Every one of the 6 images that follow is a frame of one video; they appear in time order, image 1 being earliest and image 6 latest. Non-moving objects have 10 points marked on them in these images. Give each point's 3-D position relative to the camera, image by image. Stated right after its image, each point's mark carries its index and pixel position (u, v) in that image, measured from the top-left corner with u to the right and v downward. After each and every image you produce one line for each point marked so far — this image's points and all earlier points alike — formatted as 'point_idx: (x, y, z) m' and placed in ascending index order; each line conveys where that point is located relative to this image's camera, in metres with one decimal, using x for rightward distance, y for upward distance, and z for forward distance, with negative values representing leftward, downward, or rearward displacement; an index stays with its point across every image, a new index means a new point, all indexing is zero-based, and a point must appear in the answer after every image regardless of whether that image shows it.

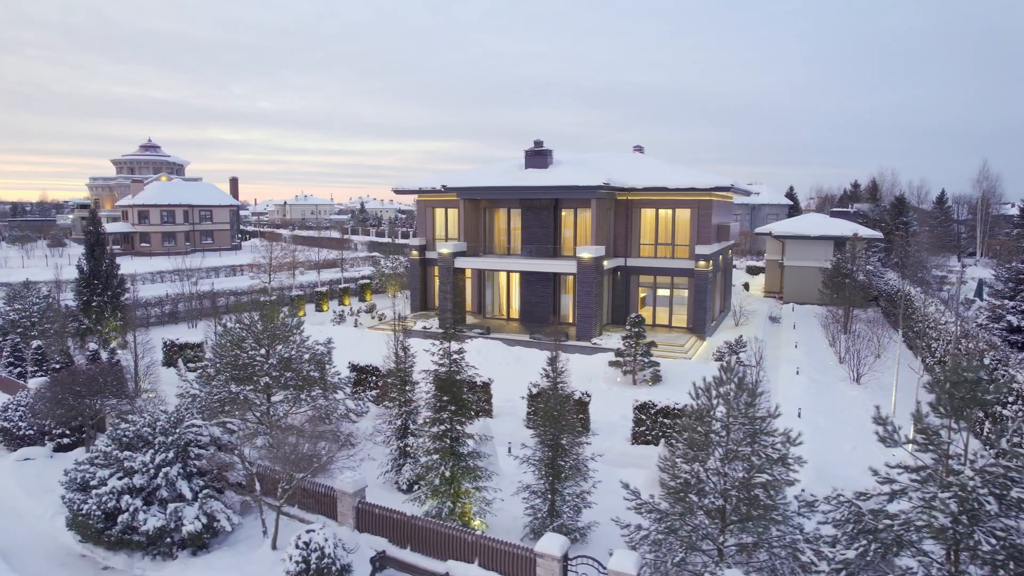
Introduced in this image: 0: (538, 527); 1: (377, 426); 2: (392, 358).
0: (+0.4, -4.2, +10.6) m
1: (-3.3, -3.3, +14.4) m
2: (-2.8, -1.6, +14.0) m
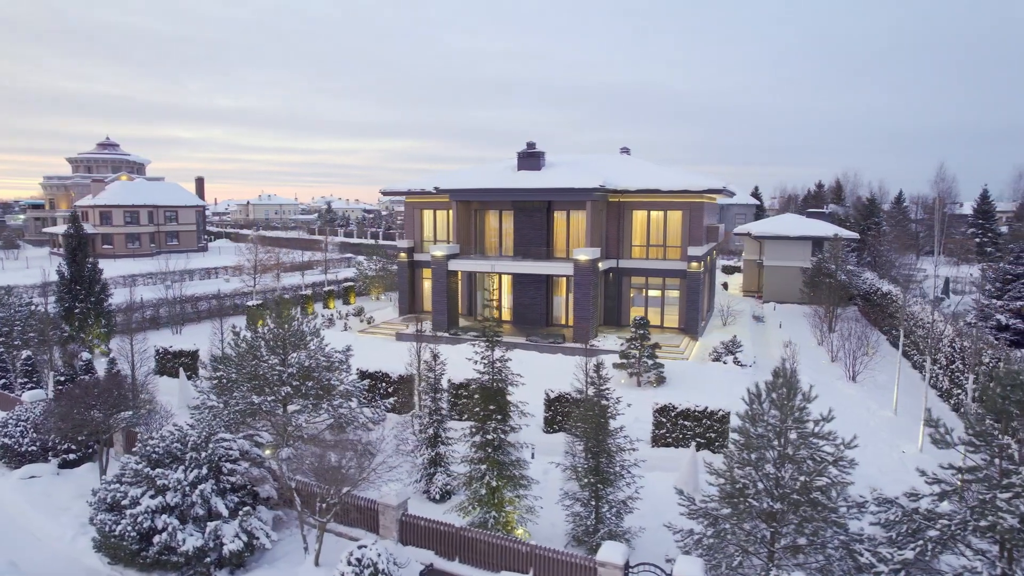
0: (+1.2, -4.3, +10.5) m
1: (-2.8, -3.4, +14.2) m
2: (-2.2, -1.8, +13.8) m
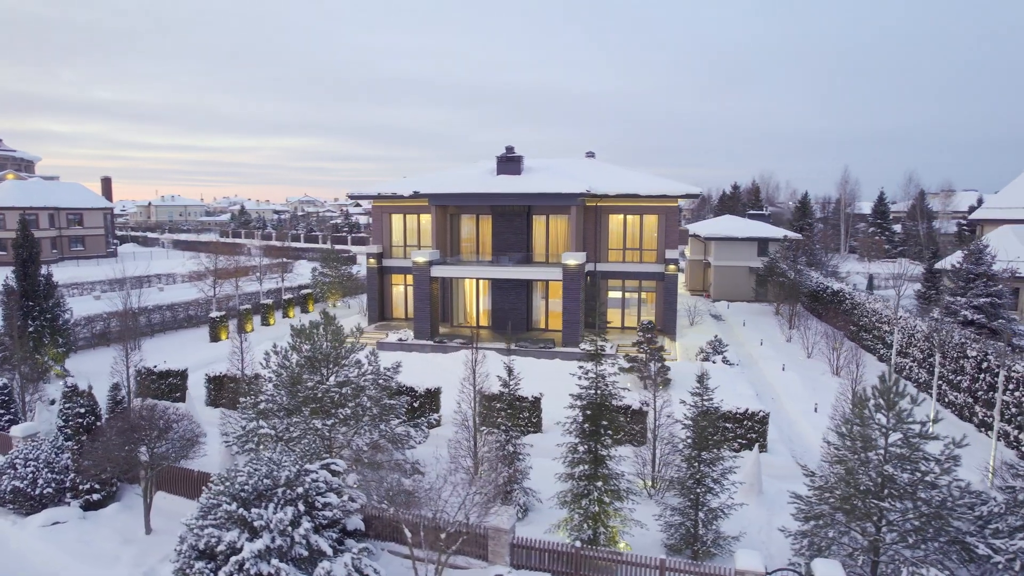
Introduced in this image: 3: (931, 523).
0: (+3.0, -4.6, +10.6) m
1: (-1.4, -3.7, +13.7) m
2: (-0.8, -2.0, +13.4) m
3: (+6.4, -3.6, +9.2) m
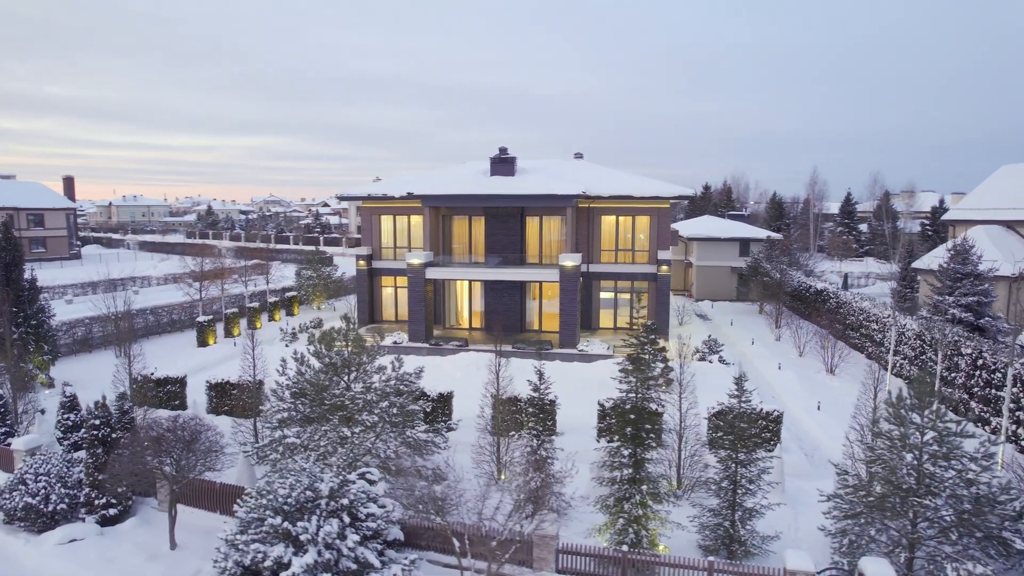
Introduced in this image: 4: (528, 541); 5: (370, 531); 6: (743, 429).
0: (+3.7, -4.6, +10.7) m
1: (-0.8, -3.8, +13.6) m
2: (-0.2, -2.1, +13.3) m
3: (+7.2, -3.6, +9.5) m
4: (+0.2, -4.3, +10.1) m
5: (-2.3, -3.8, +9.5) m
6: (+4.2, -2.6, +10.9) m
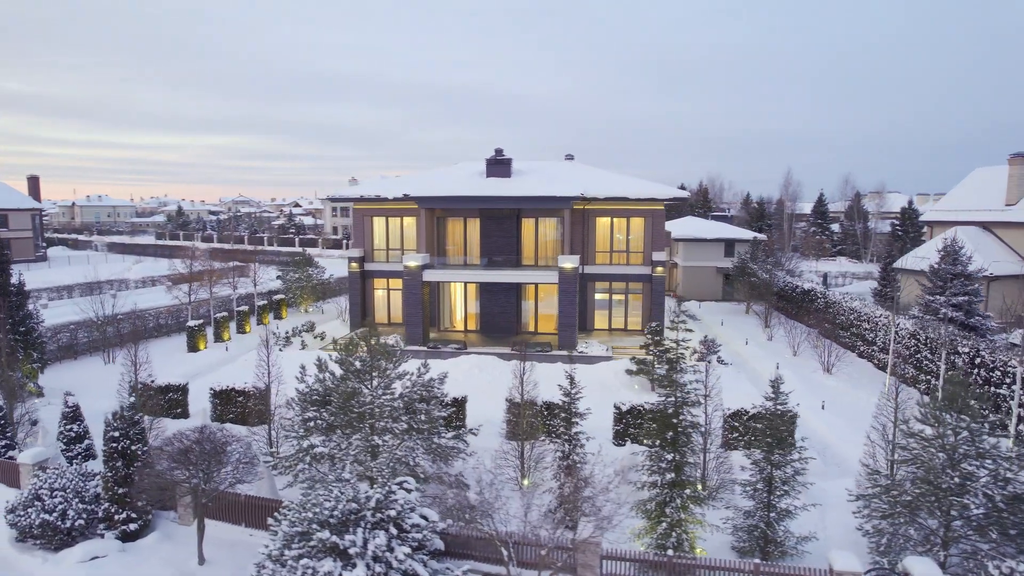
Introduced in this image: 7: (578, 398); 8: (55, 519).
0: (+4.4, -4.7, +10.8) m
1: (-0.3, -3.9, +13.5) m
2: (+0.3, -2.2, +13.2) m
3: (+7.9, -3.7, +9.7) m
4: (+1.0, -4.3, +10.0) m
5: (-1.5, -3.9, +9.3) m
6: (+4.9, -2.6, +11.0) m
7: (+1.3, -2.3, +12.3) m
8: (-8.4, -4.2, +11.0) m
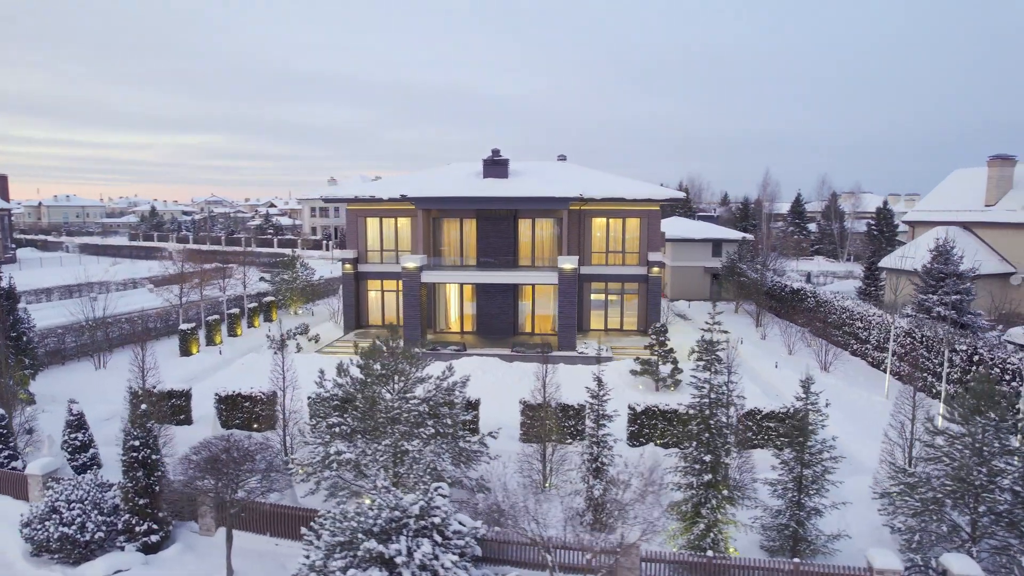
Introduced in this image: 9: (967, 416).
0: (+5.0, -4.7, +10.9) m
1: (+0.3, -3.9, +13.4) m
2: (+0.9, -2.3, +13.1) m
3: (+8.6, -3.7, +9.9) m
4: (+1.6, -4.4, +10.0) m
5: (-0.9, -4.0, +9.2) m
6: (+5.5, -2.6, +11.1) m
7: (+1.8, -2.3, +12.3) m
8: (-7.8, -4.3, +10.6) m
9: (+7.8, -2.3, +10.5) m
